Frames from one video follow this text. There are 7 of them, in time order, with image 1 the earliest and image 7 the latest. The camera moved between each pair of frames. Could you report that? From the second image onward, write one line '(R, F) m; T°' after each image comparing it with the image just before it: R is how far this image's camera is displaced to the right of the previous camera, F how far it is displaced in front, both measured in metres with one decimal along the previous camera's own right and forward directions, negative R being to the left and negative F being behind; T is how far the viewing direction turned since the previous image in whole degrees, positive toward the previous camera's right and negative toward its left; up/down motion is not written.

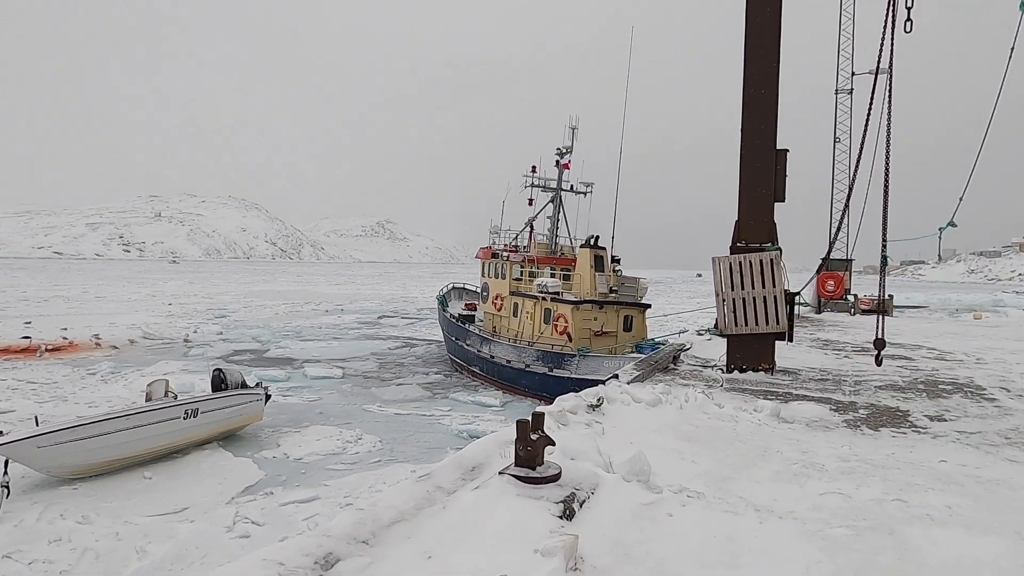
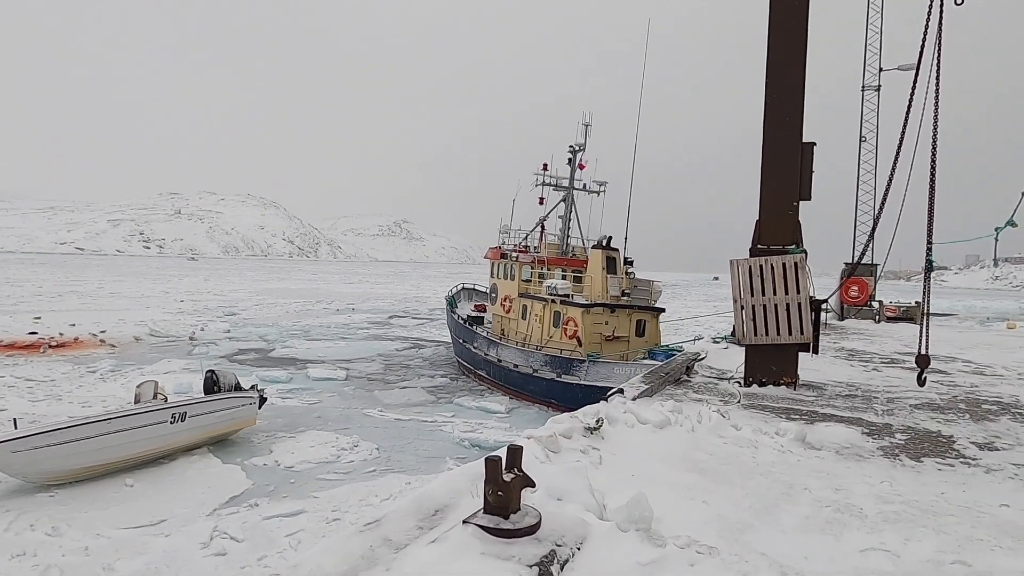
(+0.1, +0.5) m; -1°
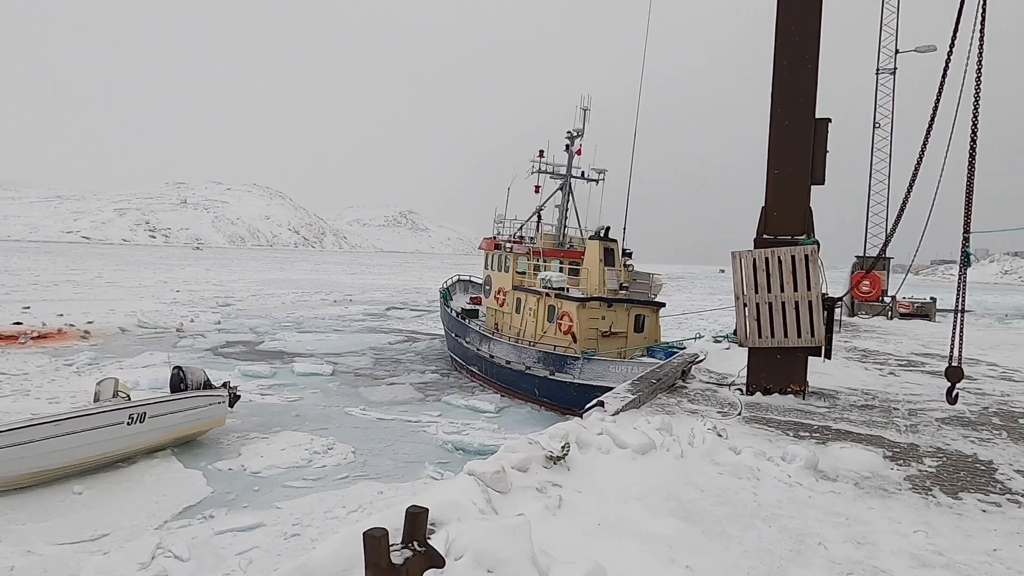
(+0.2, +0.6) m; 0°
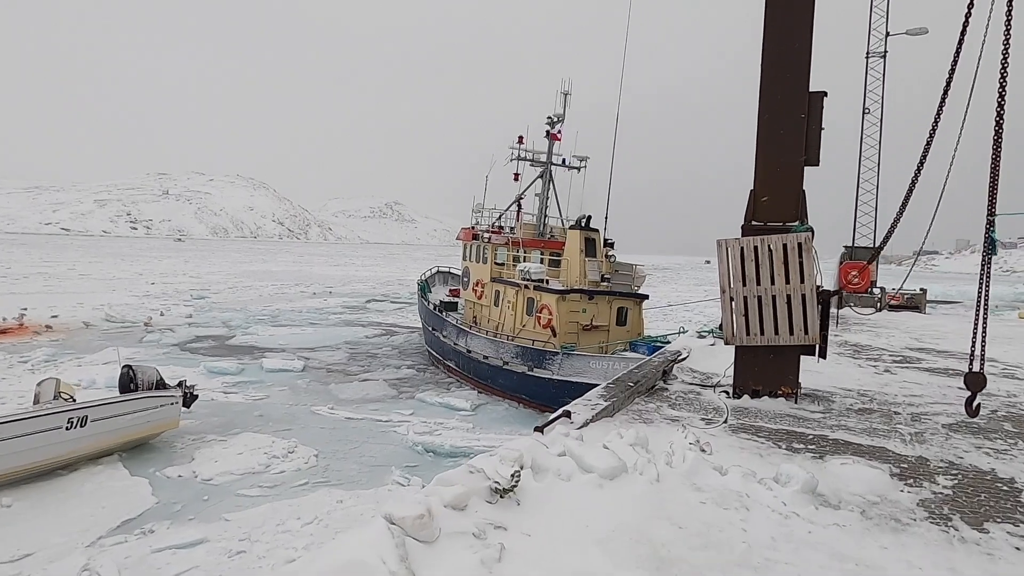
(+0.2, +0.5) m; +1°
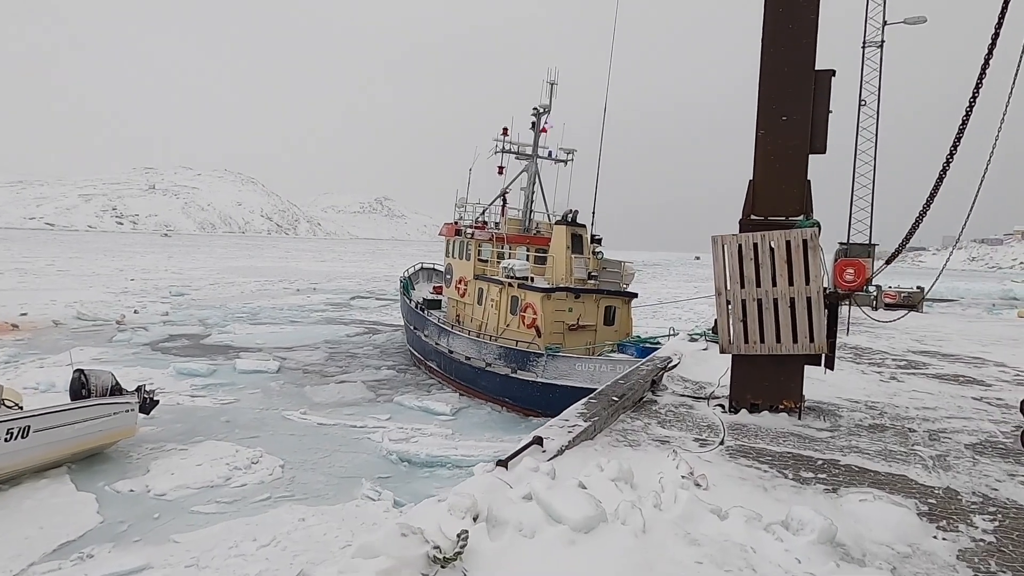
(+0.1, +0.5) m; +1°
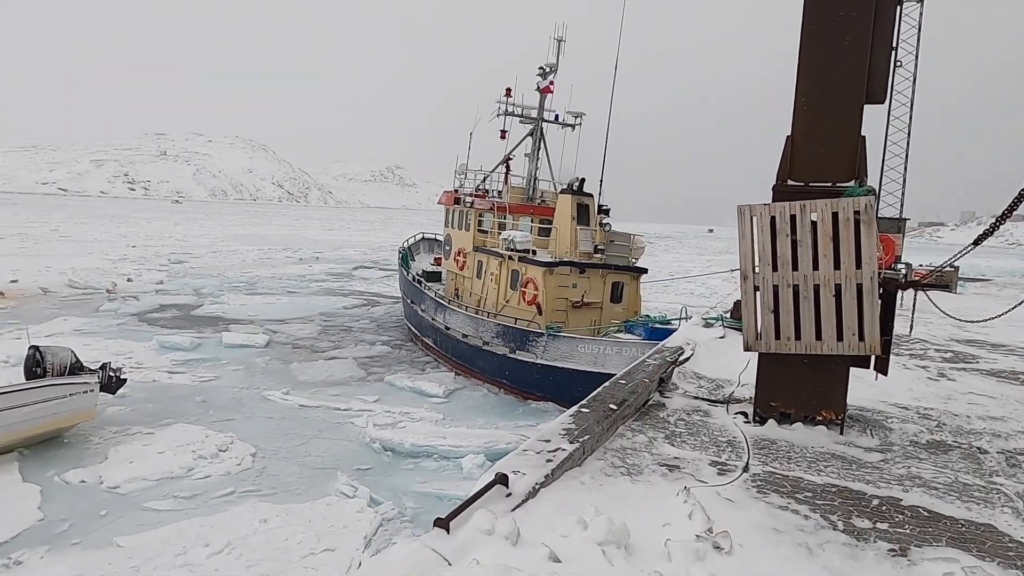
(+0.2, +0.7) m; -1°
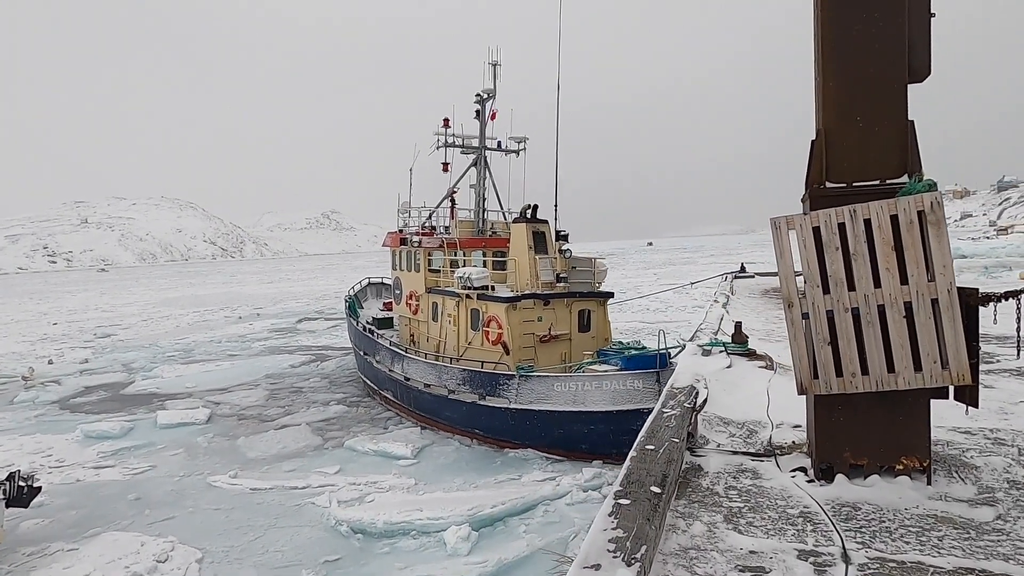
(-0.2, +0.7) m; +5°
